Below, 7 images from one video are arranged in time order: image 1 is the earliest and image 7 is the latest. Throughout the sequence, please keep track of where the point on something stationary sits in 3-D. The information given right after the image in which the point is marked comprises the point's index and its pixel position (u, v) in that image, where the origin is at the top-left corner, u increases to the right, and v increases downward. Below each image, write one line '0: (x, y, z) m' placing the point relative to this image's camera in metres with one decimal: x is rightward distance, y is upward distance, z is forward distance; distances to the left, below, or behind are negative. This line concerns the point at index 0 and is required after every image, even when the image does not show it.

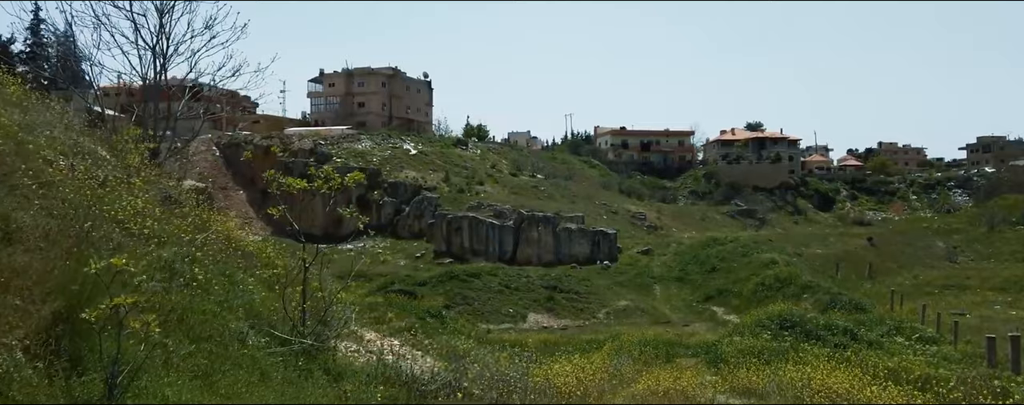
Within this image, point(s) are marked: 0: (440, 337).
0: (-1.5, -3.0, +20.0) m
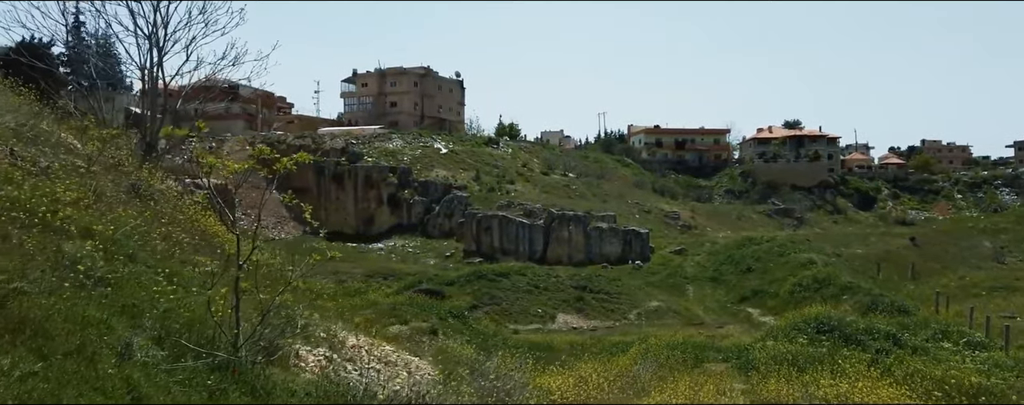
0: (-1.0, -3.0, +19.3) m
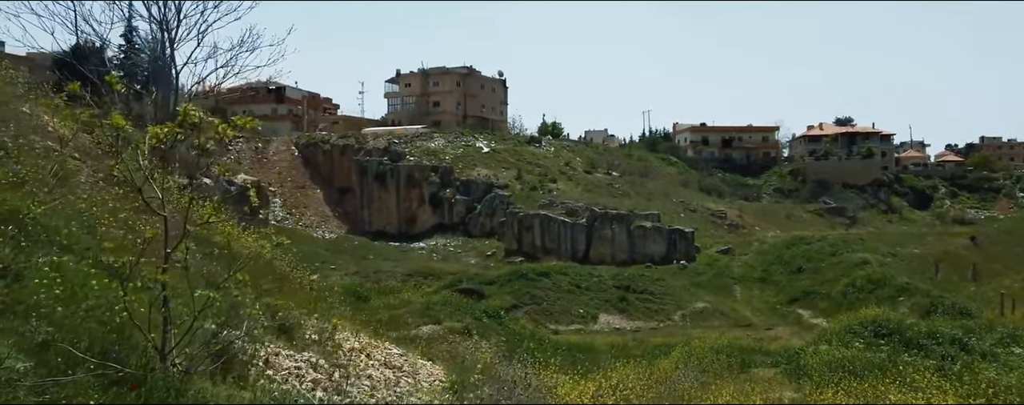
0: (-0.3, -2.9, +18.6) m
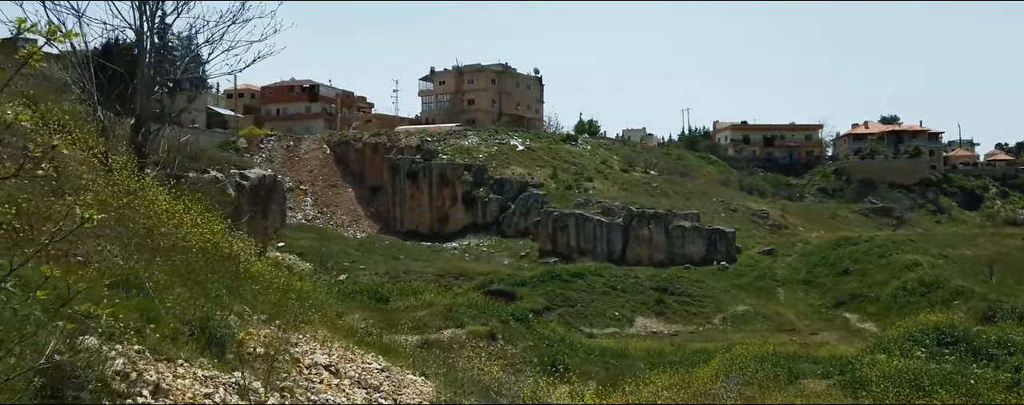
0: (+0.3, -2.8, +17.5) m
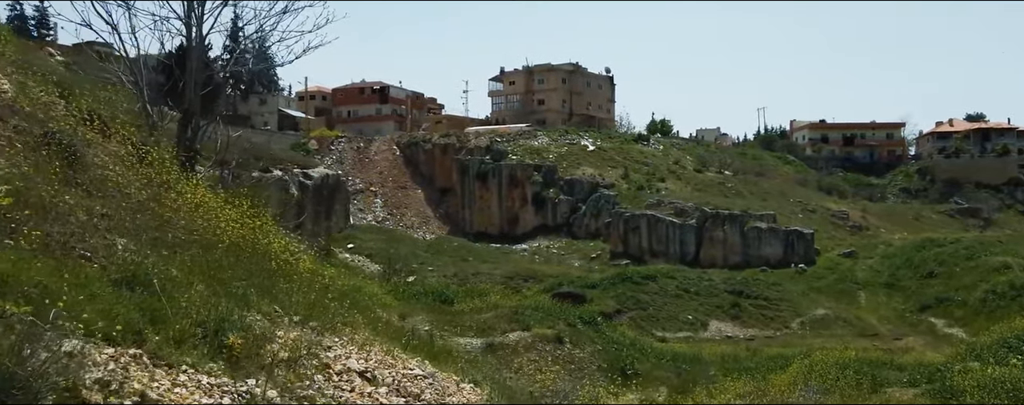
0: (+1.5, -2.8, +16.9) m
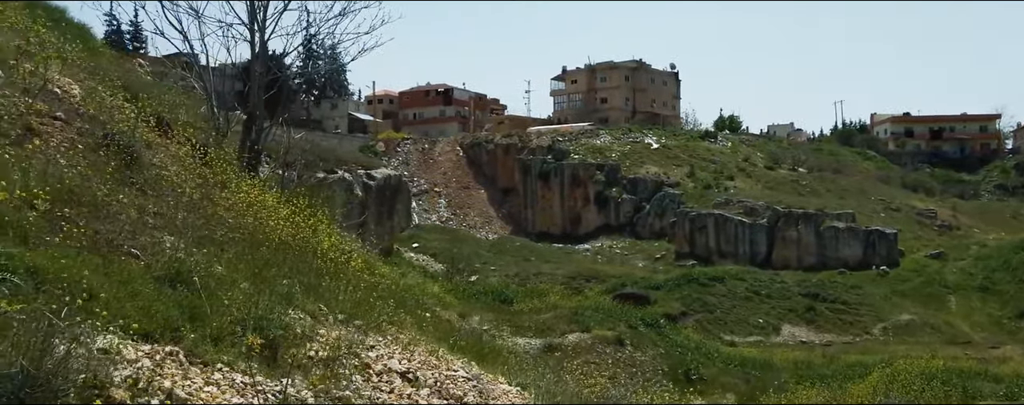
0: (+2.5, -2.7, +16.0) m
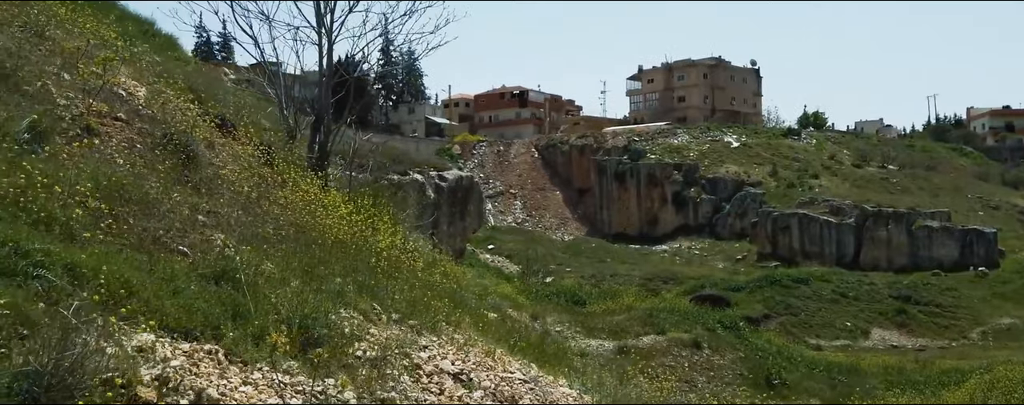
0: (+3.7, -2.7, +15.2) m
